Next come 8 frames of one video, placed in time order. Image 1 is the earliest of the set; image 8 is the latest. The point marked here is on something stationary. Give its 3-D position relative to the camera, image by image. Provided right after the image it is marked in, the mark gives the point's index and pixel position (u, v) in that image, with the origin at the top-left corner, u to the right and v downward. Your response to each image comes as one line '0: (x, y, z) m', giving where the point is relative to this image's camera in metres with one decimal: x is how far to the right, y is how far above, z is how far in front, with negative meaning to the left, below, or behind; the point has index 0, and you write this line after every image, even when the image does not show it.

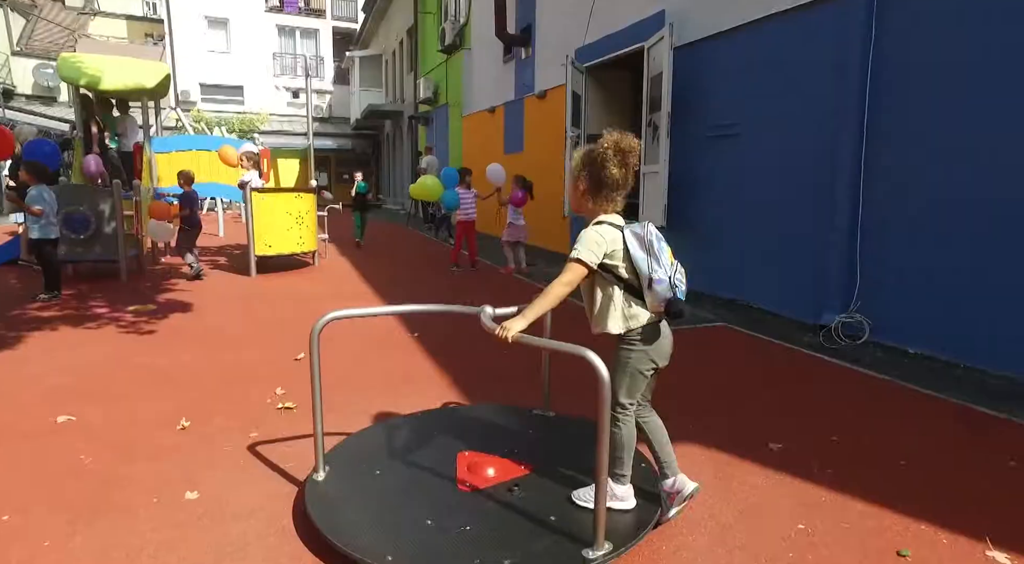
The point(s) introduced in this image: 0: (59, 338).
0: (-3.4, -0.4, +4.5) m
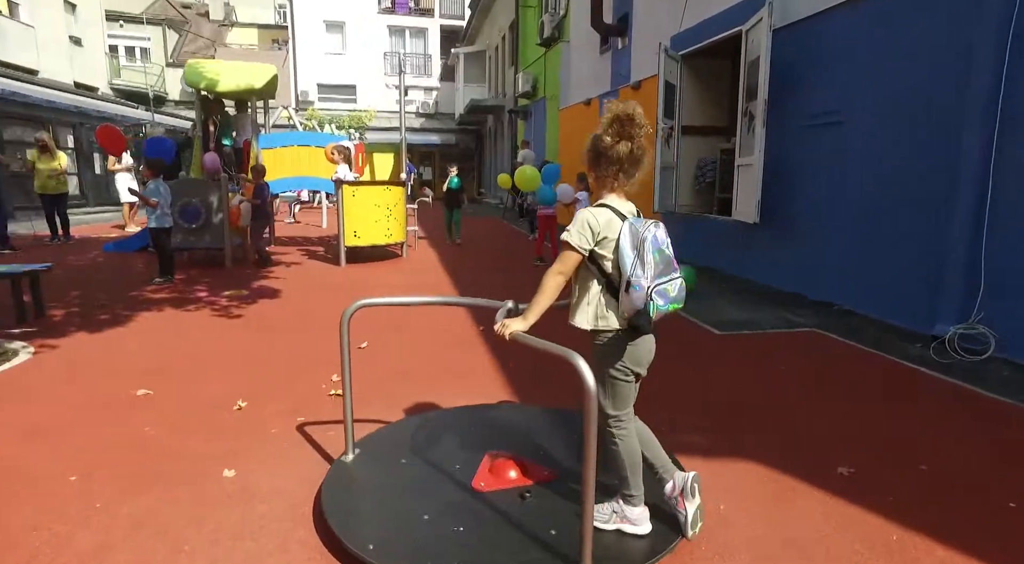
0: (-2.8, -0.3, +4.9) m
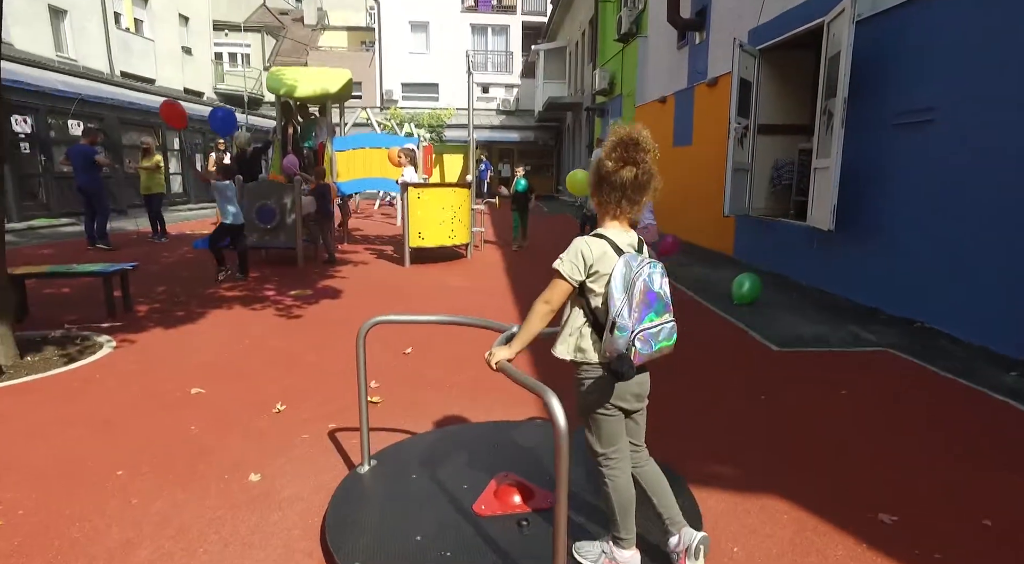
0: (-2.4, -0.3, +5.3) m
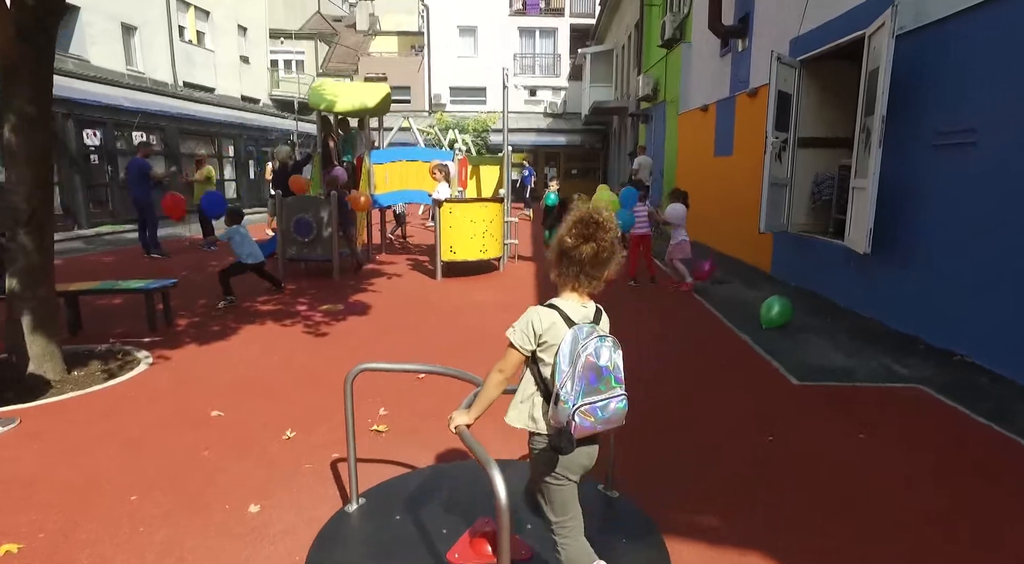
0: (-2.3, -0.5, +5.5) m
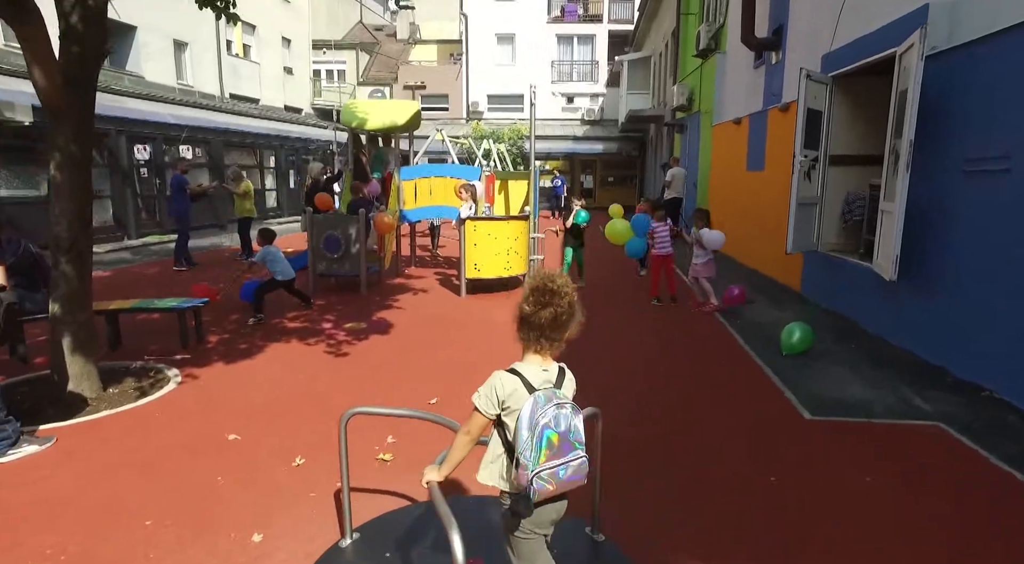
0: (-2.1, -0.6, +5.7) m
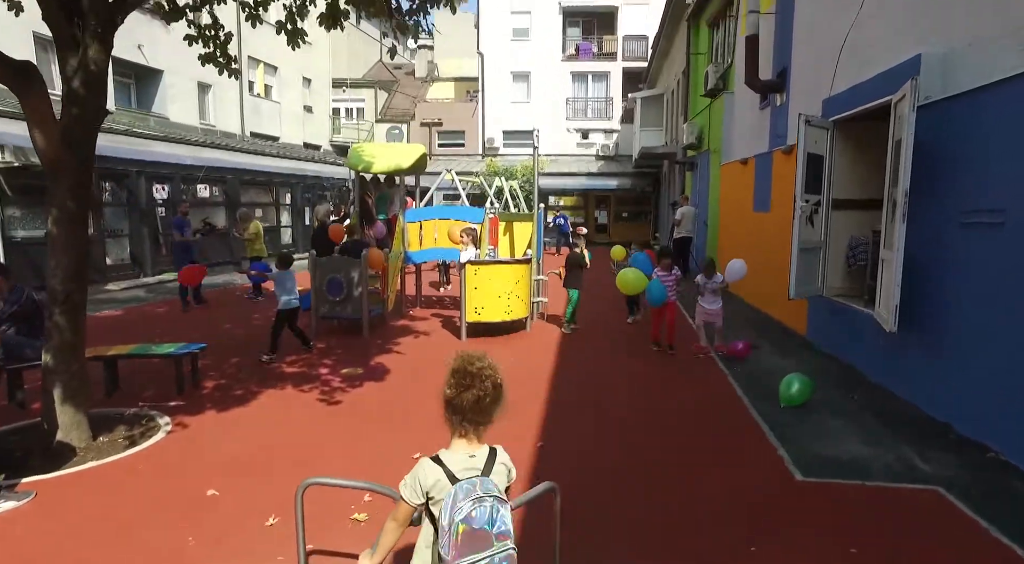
0: (-2.2, -1.1, +5.7) m
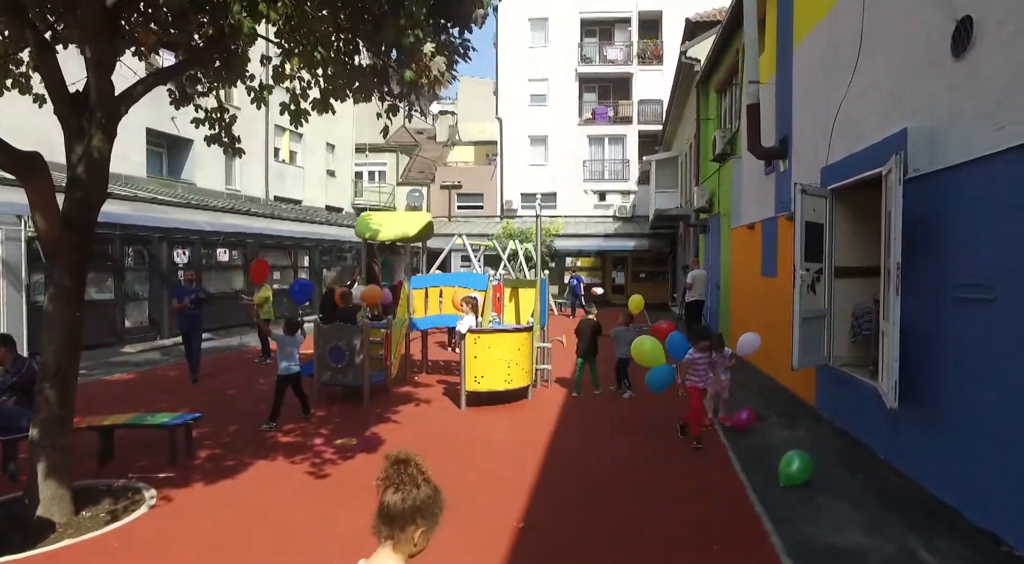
0: (-2.3, -1.7, +5.7) m
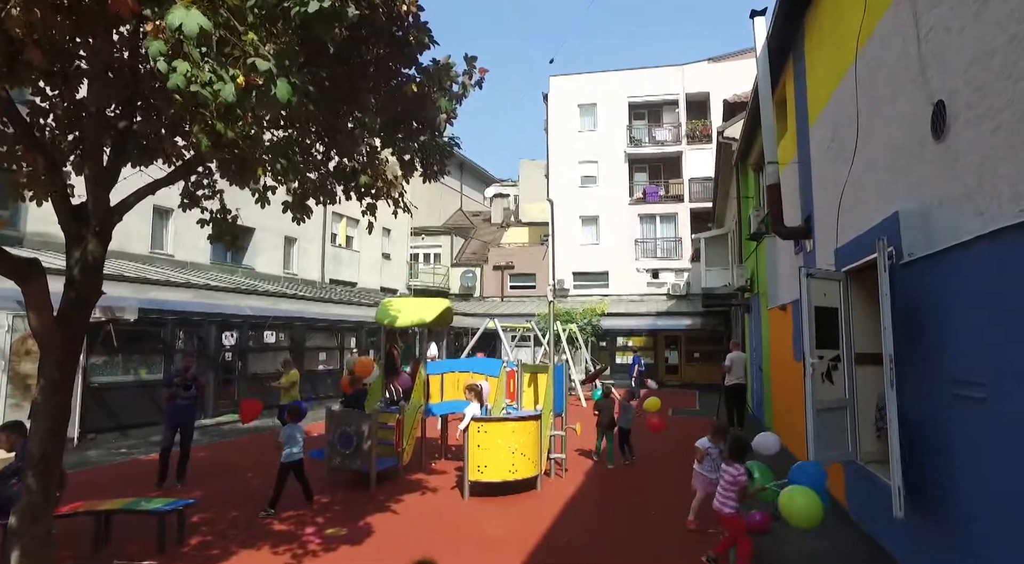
0: (-2.5, -2.6, +5.7) m
